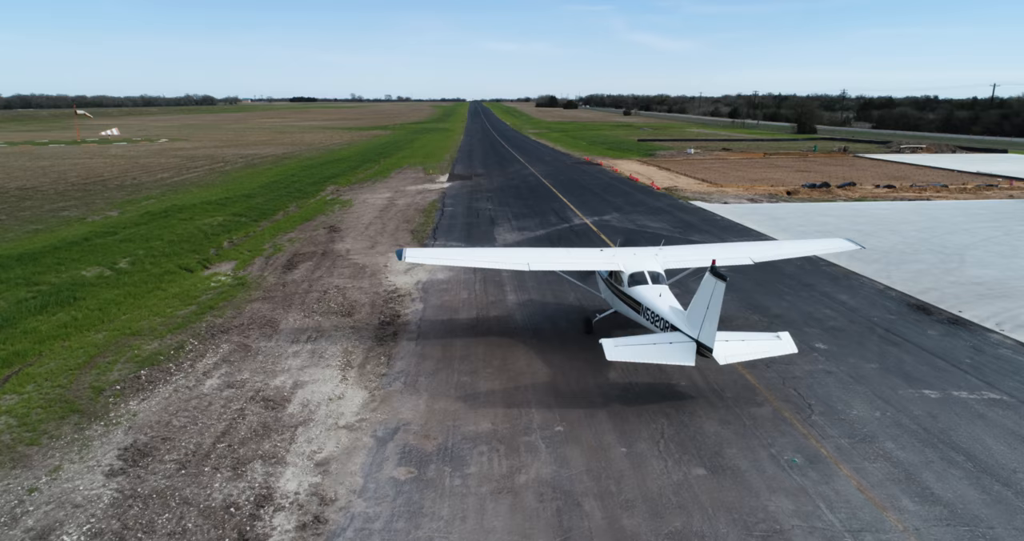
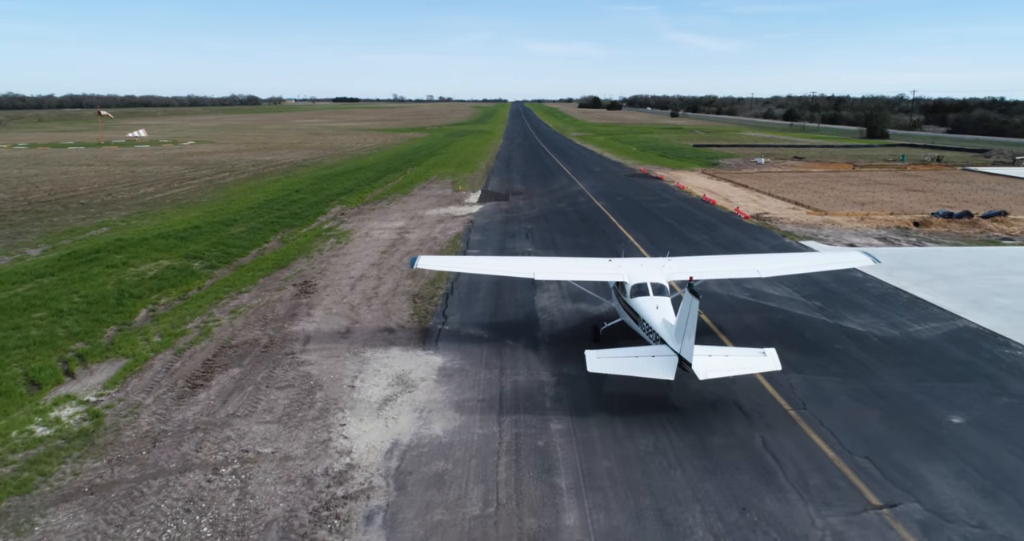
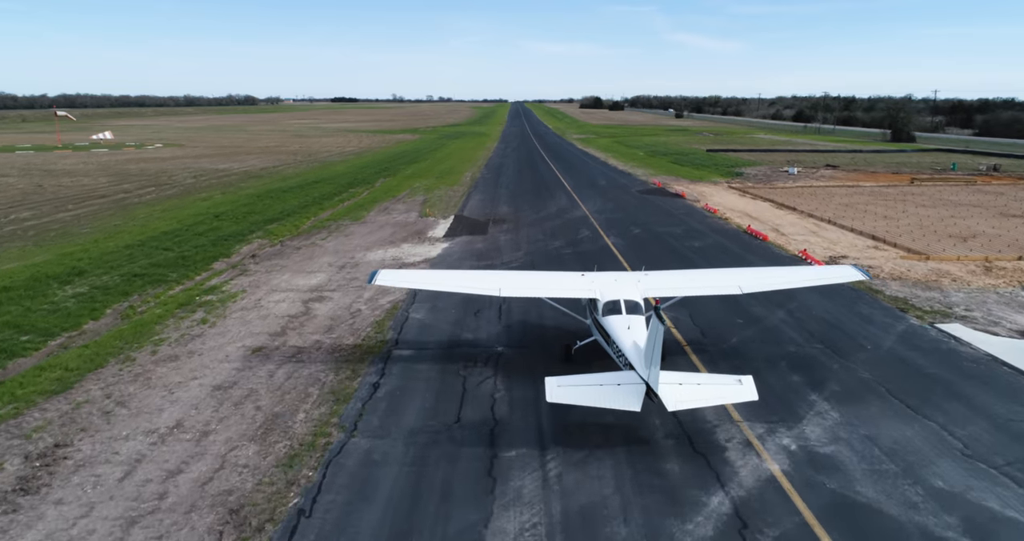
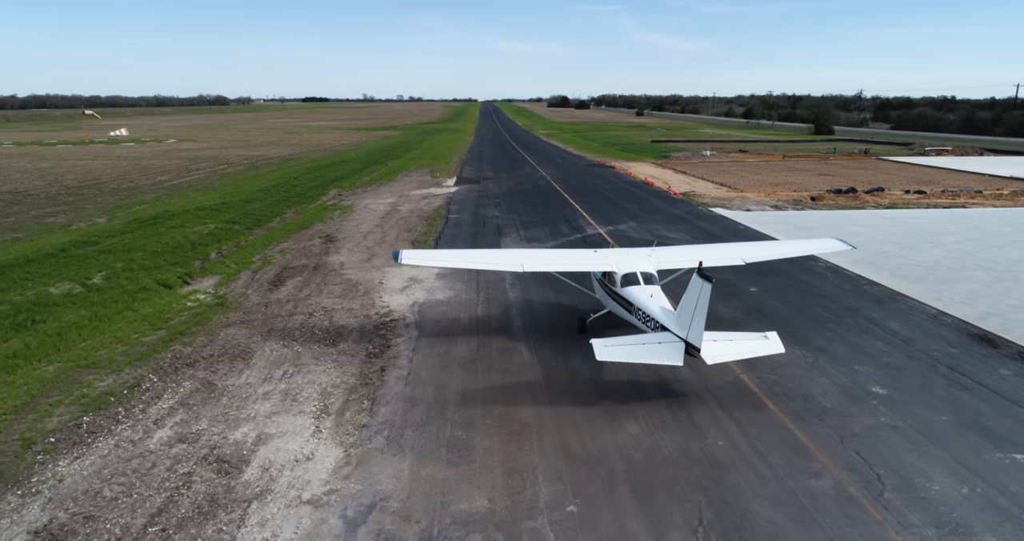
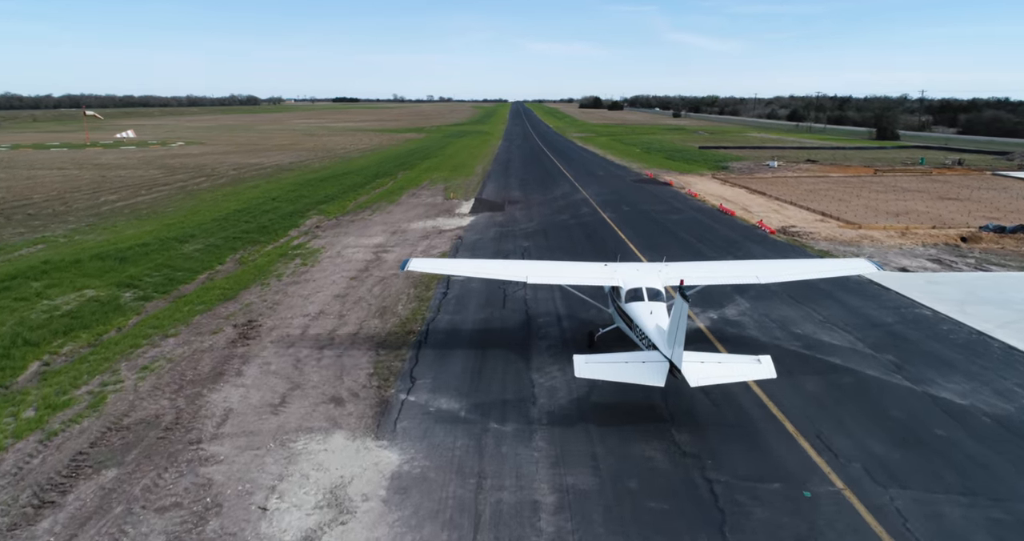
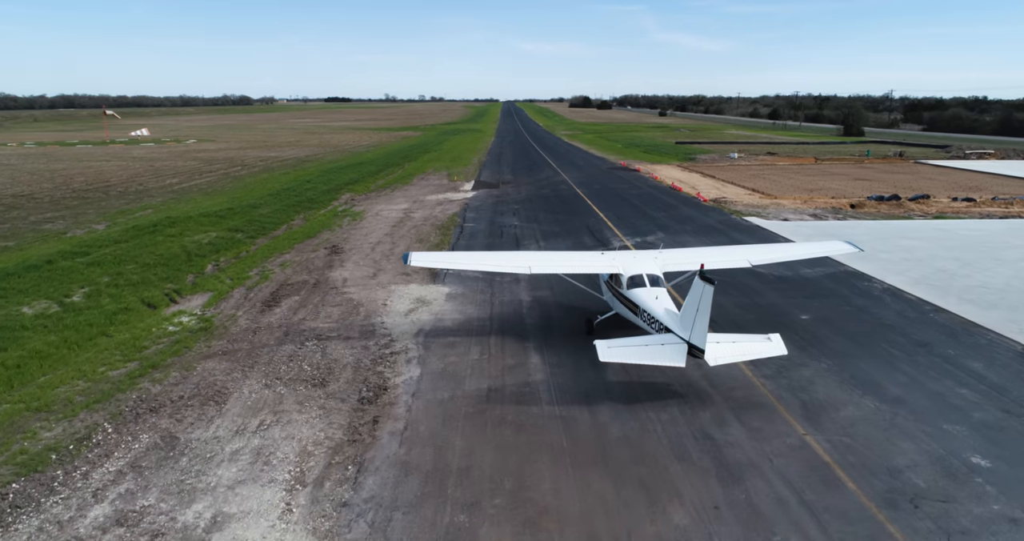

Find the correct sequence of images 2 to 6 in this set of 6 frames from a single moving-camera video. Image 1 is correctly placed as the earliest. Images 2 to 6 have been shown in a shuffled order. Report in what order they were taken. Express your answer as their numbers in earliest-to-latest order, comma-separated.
4, 6, 2, 5, 3
